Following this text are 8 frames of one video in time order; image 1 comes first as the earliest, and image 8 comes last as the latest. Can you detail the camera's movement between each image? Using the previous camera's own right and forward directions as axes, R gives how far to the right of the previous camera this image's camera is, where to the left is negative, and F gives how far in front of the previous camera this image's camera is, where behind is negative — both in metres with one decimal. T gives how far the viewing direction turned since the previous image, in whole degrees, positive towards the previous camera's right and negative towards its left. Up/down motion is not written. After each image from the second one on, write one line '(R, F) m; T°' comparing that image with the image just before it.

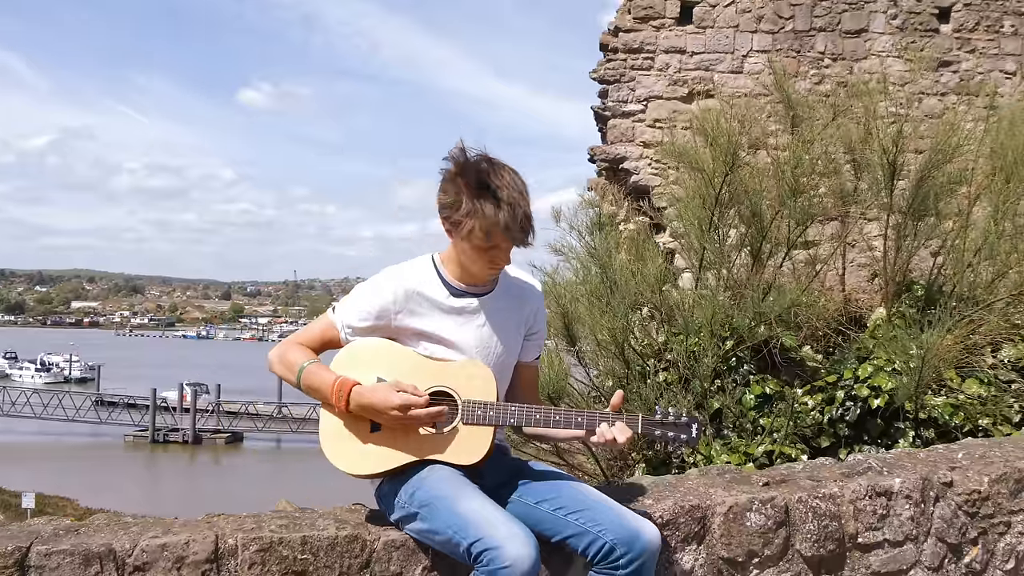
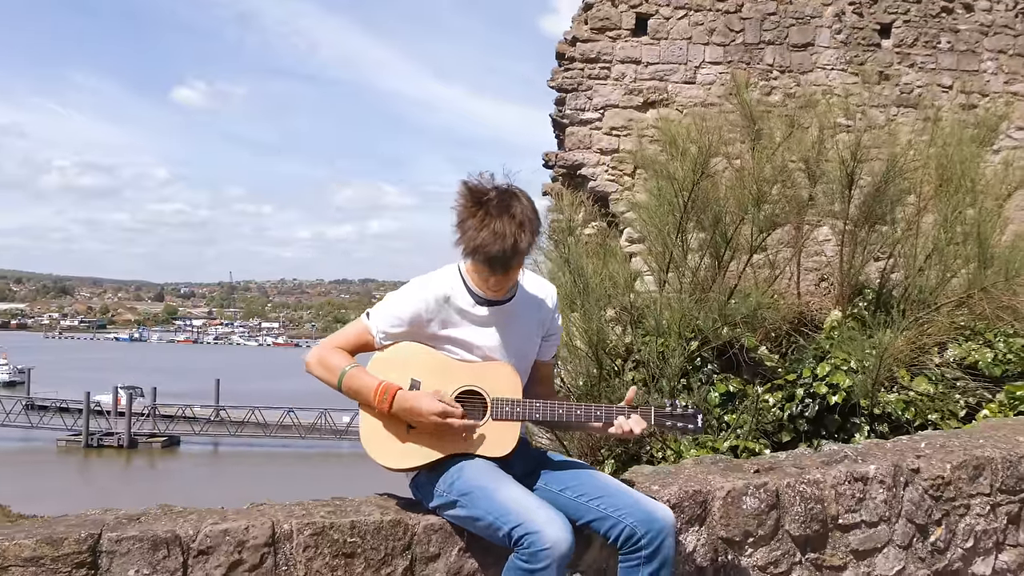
(-0.2, -0.2) m; +4°
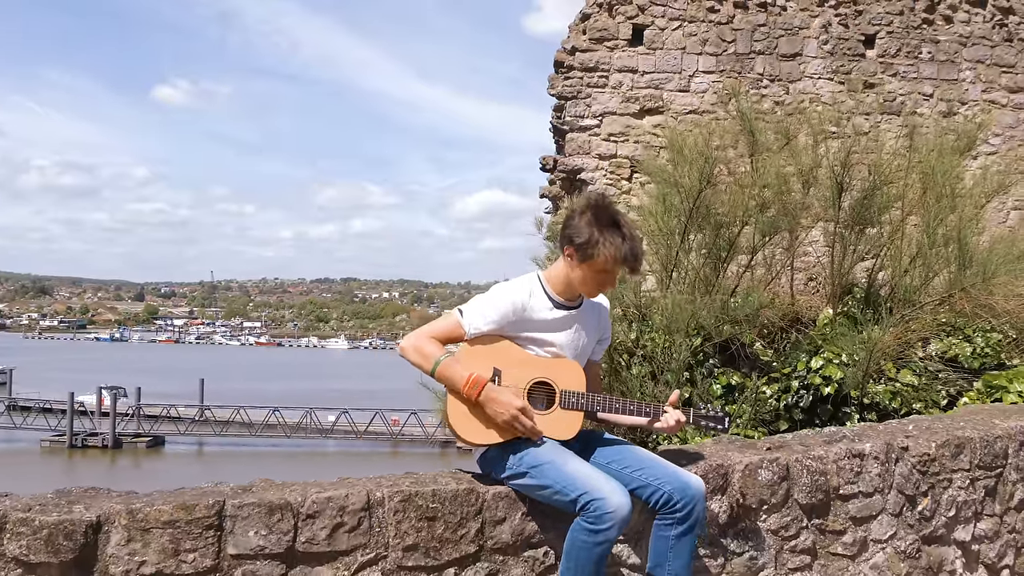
(-0.2, -0.3) m; +1°
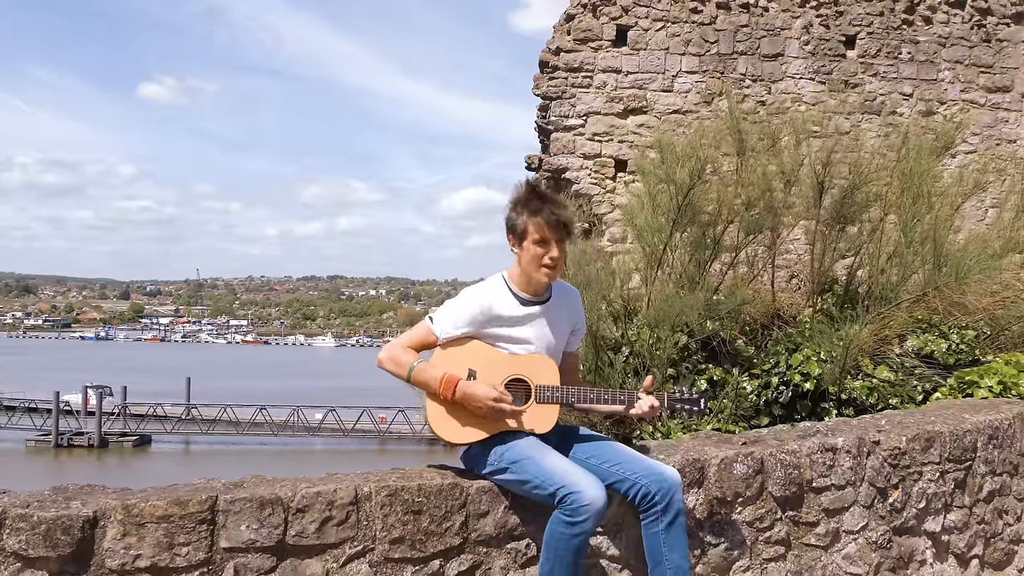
(0.0, -0.1) m; +1°
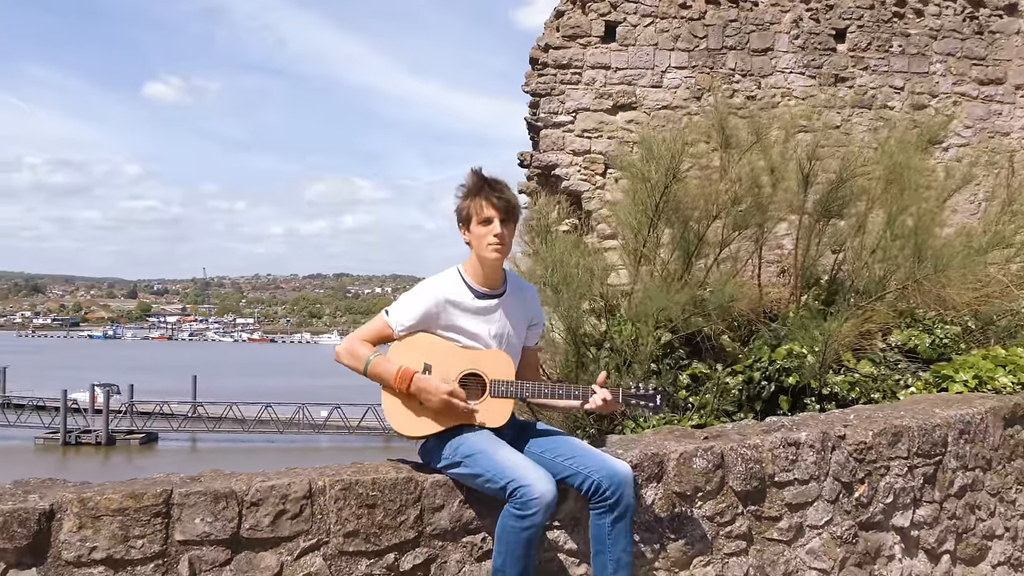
(+0.1, 0.0) m; 0°
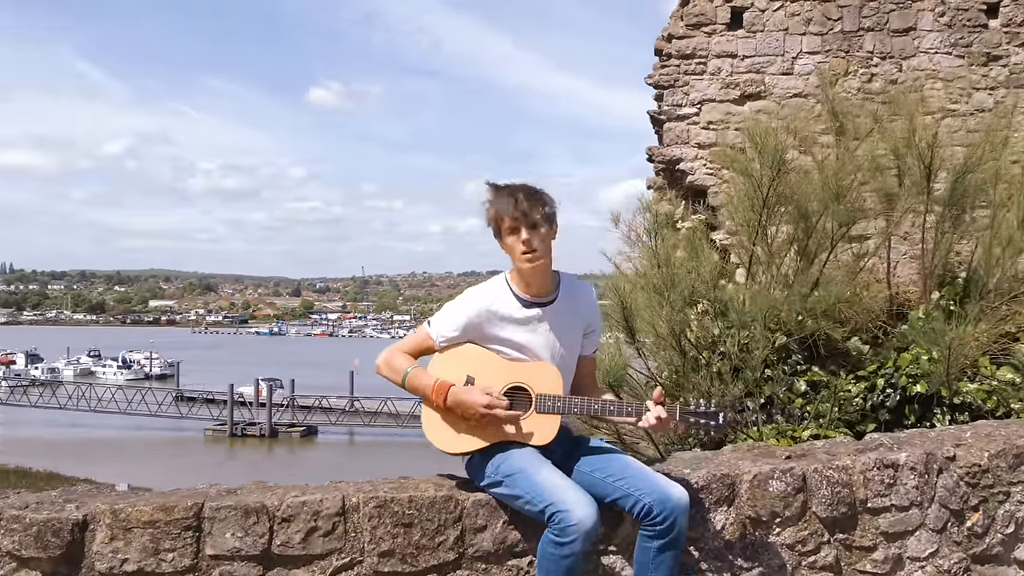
(+0.2, +0.2) m; -9°
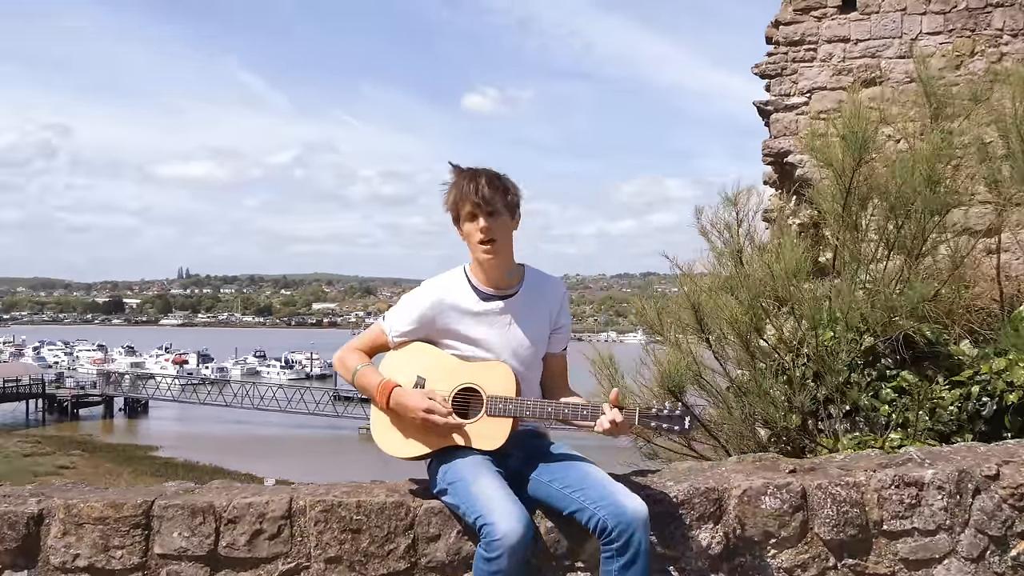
(+0.4, +0.2) m; -9°
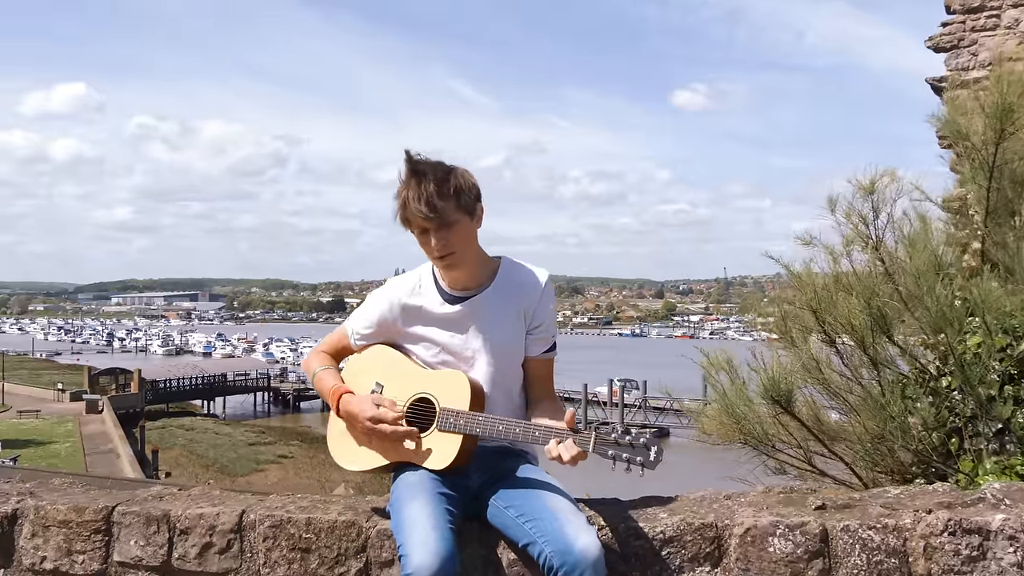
(+0.5, +0.3) m; -12°
